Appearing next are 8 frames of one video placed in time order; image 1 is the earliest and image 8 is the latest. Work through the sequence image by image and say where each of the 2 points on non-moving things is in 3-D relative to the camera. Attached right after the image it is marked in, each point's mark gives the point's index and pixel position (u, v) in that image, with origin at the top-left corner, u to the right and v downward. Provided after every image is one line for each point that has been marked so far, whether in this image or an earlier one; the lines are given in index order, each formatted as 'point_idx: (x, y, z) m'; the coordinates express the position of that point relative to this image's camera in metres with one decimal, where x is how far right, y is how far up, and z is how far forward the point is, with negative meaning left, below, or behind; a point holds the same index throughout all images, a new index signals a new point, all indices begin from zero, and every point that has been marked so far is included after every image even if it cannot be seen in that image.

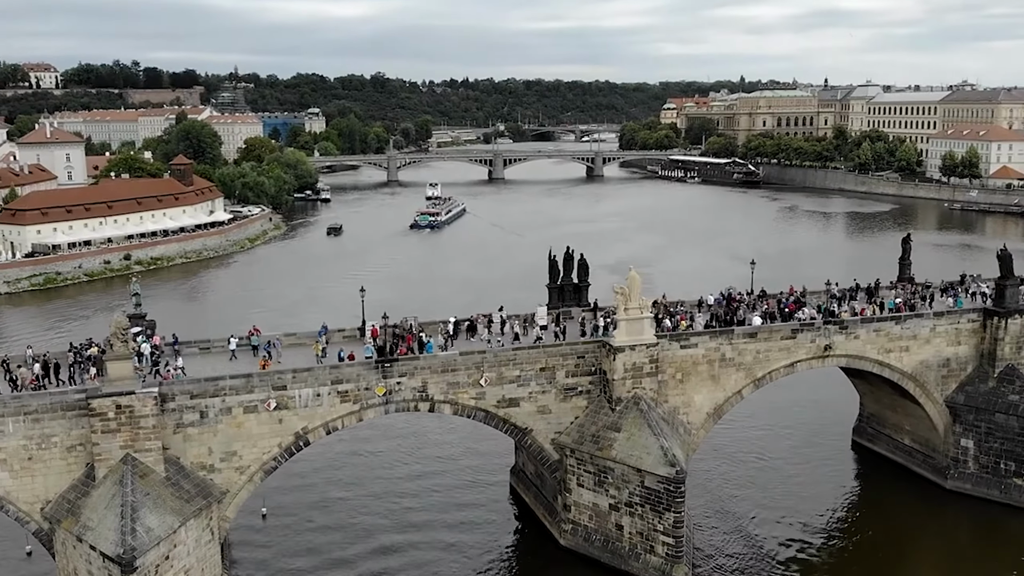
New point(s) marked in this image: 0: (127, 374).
0: (-6.2, -1.3, +15.0) m
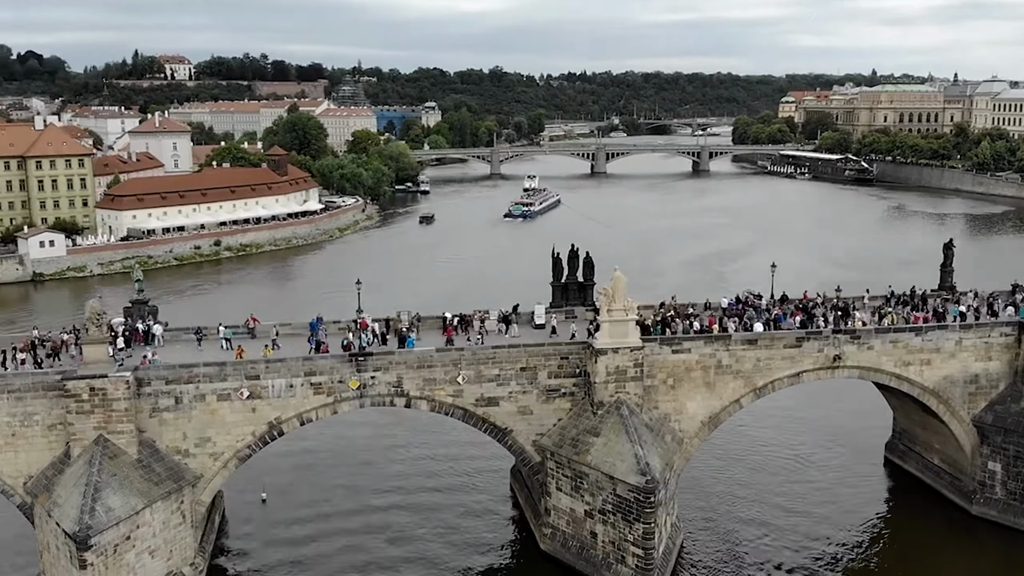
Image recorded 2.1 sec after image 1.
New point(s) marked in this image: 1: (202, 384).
0: (-6.8, -1.1, +15.6) m
1: (-5.1, -1.6, +15.9) m
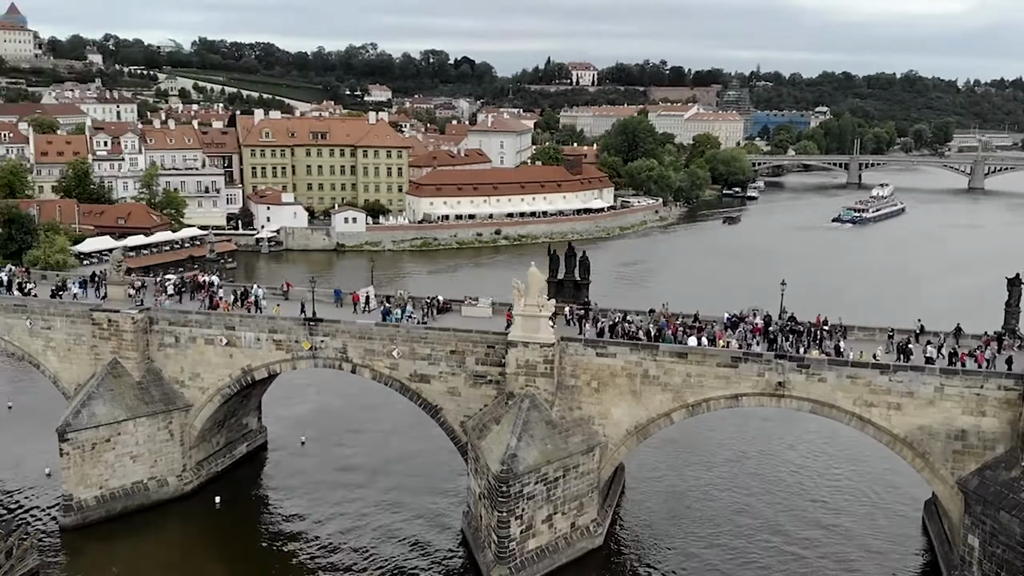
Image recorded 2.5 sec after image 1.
0: (-8.0, -0.2, +19.6) m
1: (-6.3, -0.8, +19.3) m
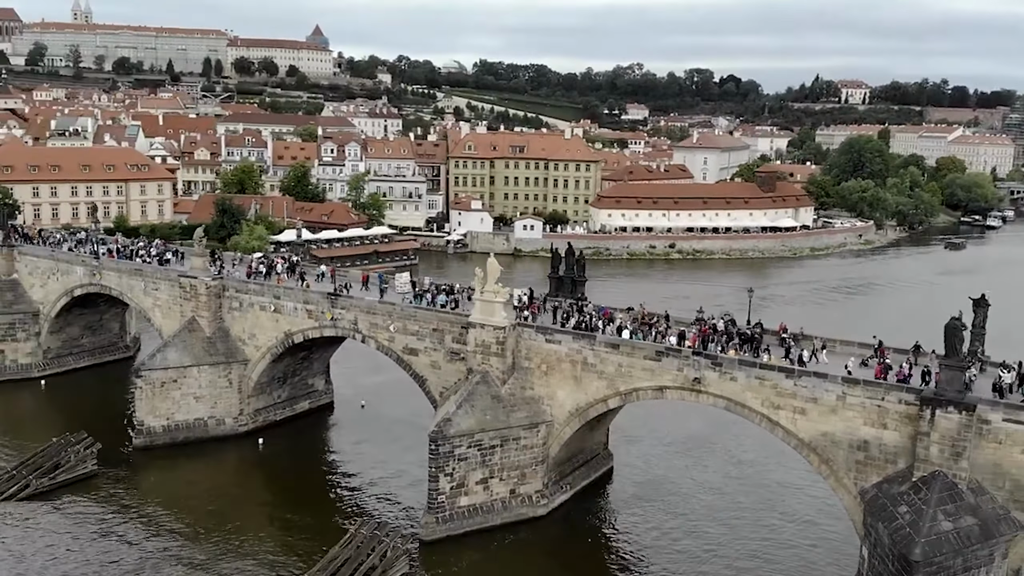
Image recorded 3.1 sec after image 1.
0: (-7.7, +0.6, +24.0) m
1: (-6.2, -0.2, +23.1) m
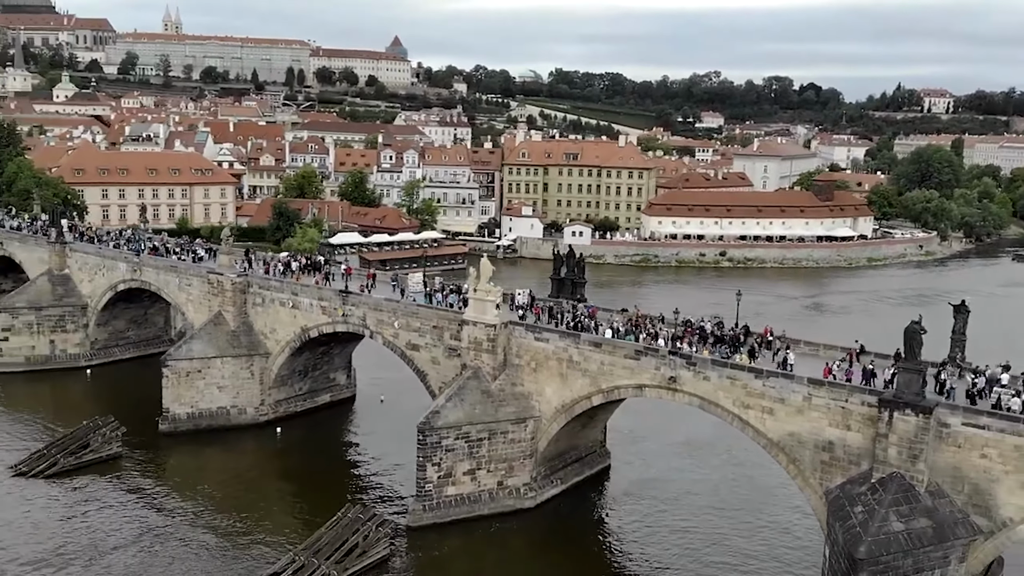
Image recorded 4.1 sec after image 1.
0: (-7.4, +0.6, +25.4) m
1: (-6.0, -0.1, +24.4) m
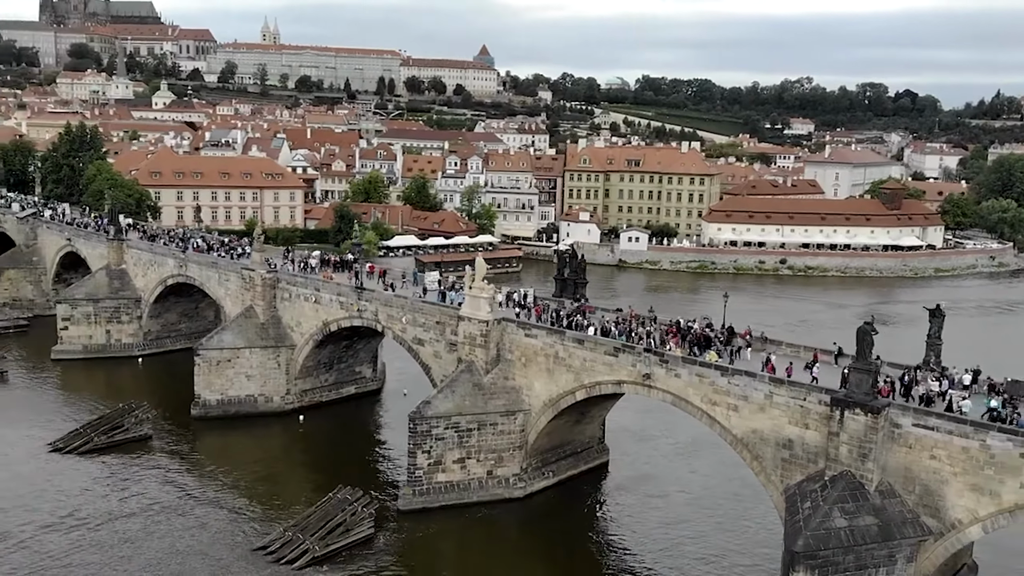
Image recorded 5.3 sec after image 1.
0: (-6.9, +0.8, +26.9) m
1: (-5.7, 0.0, +25.8) m
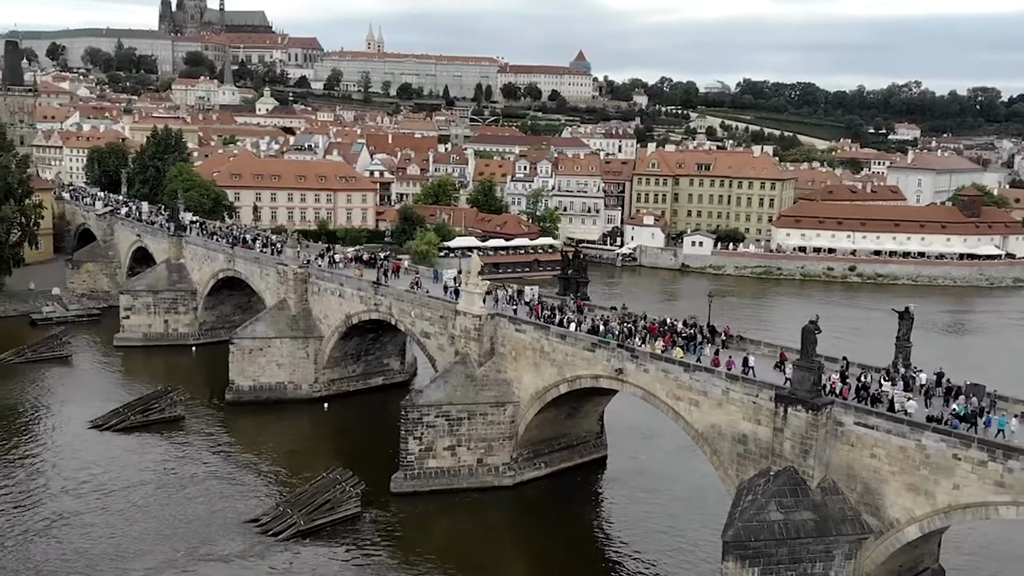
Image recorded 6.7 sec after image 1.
0: (-6.3, +0.9, +28.5) m
1: (-5.2, +0.2, +27.3) m
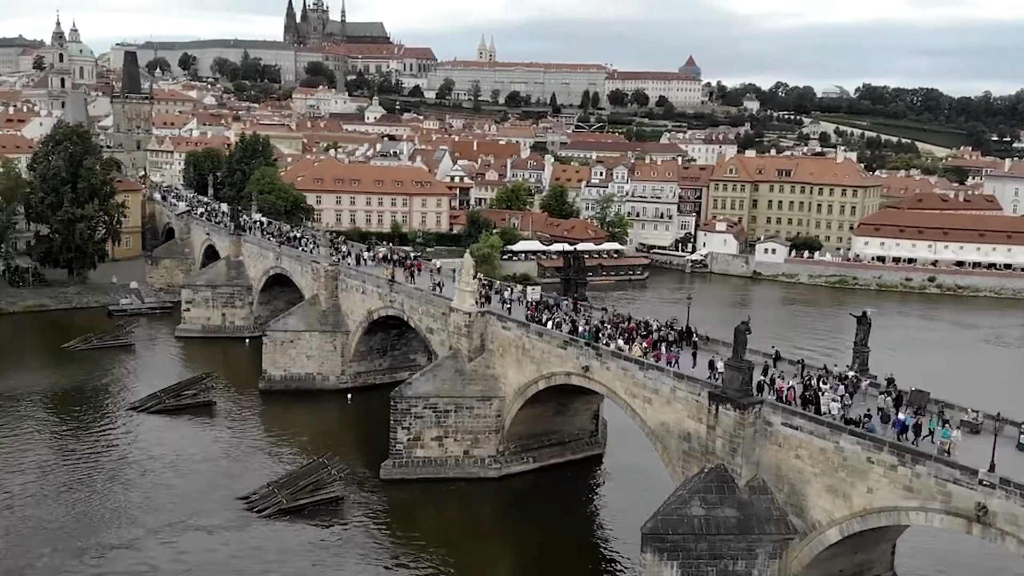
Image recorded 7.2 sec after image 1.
0: (-5.6, +1.0, +30.1) m
1: (-4.7, +0.2, +28.7) m
